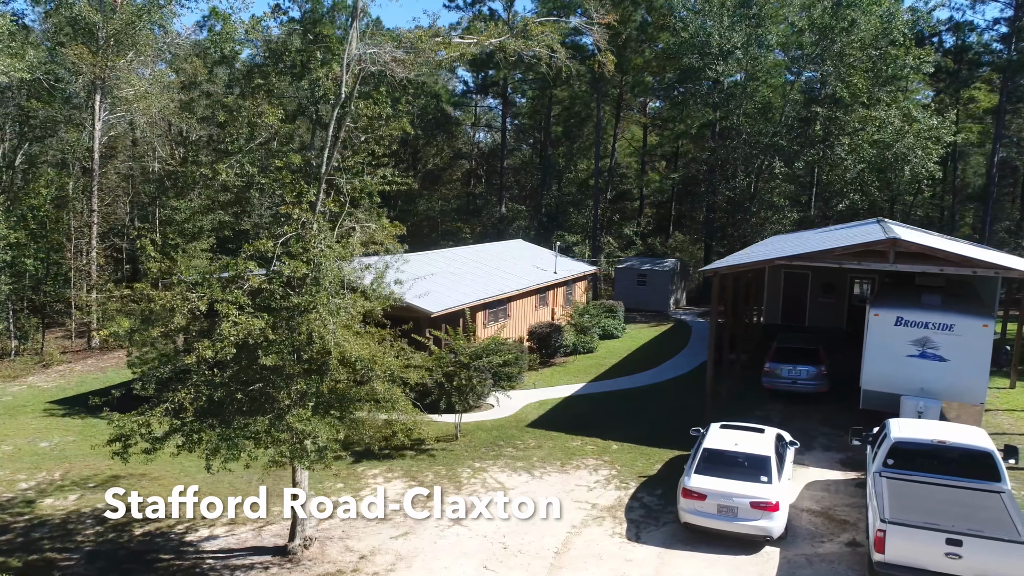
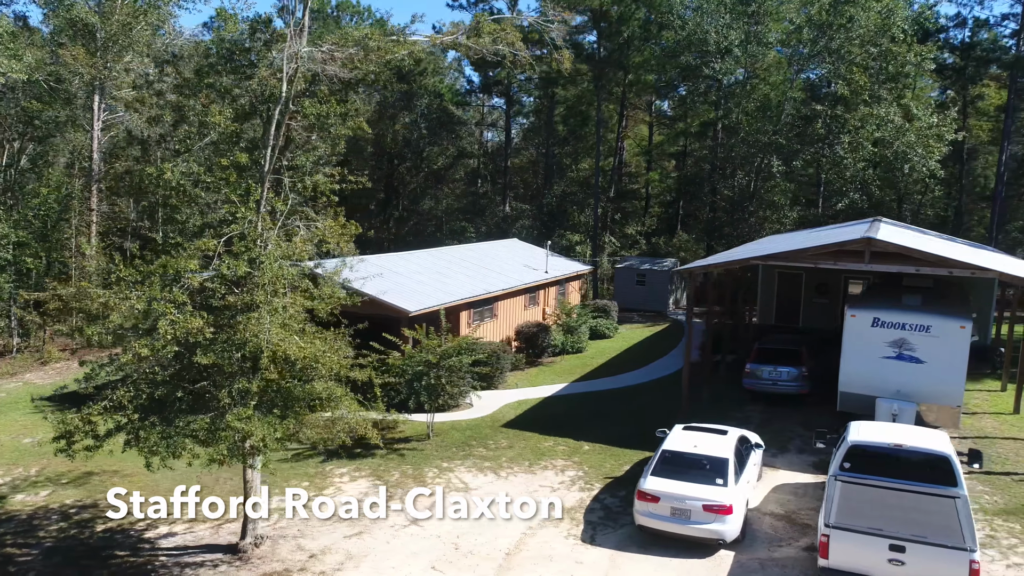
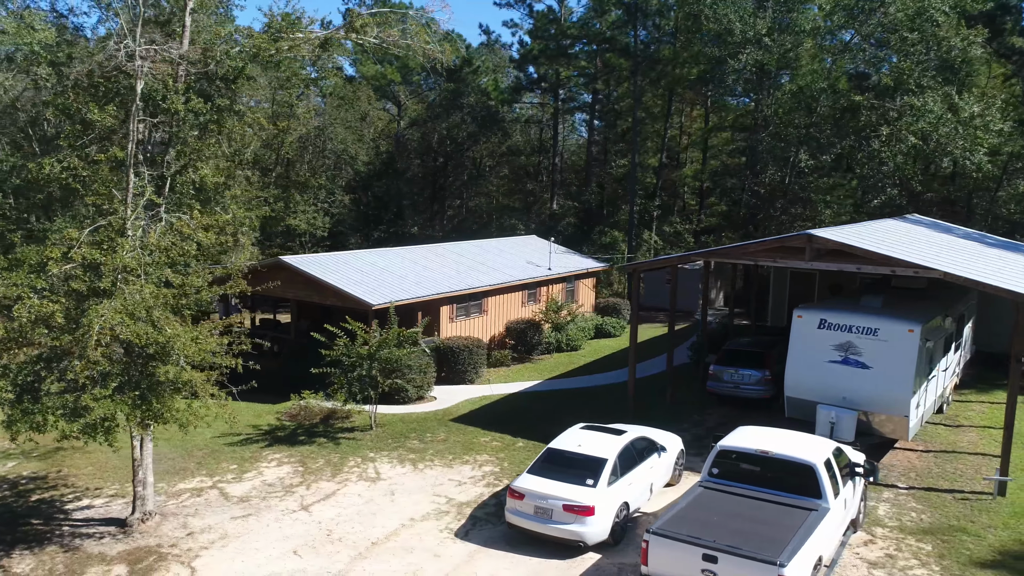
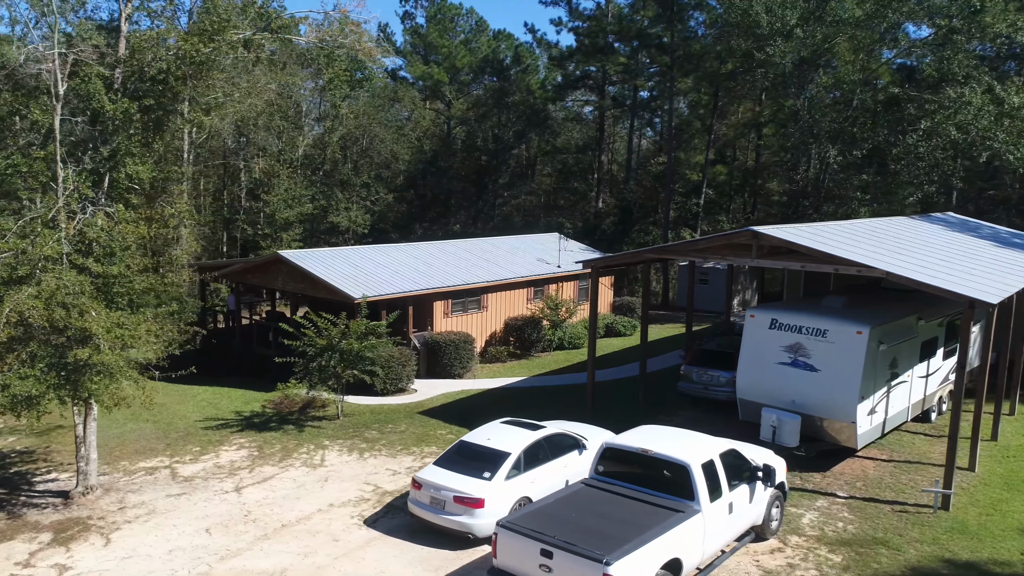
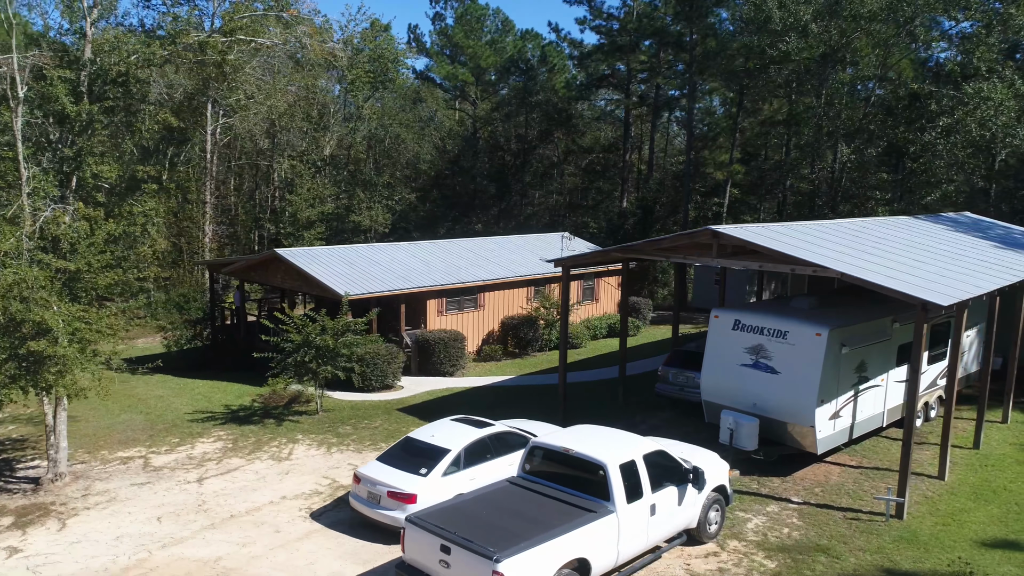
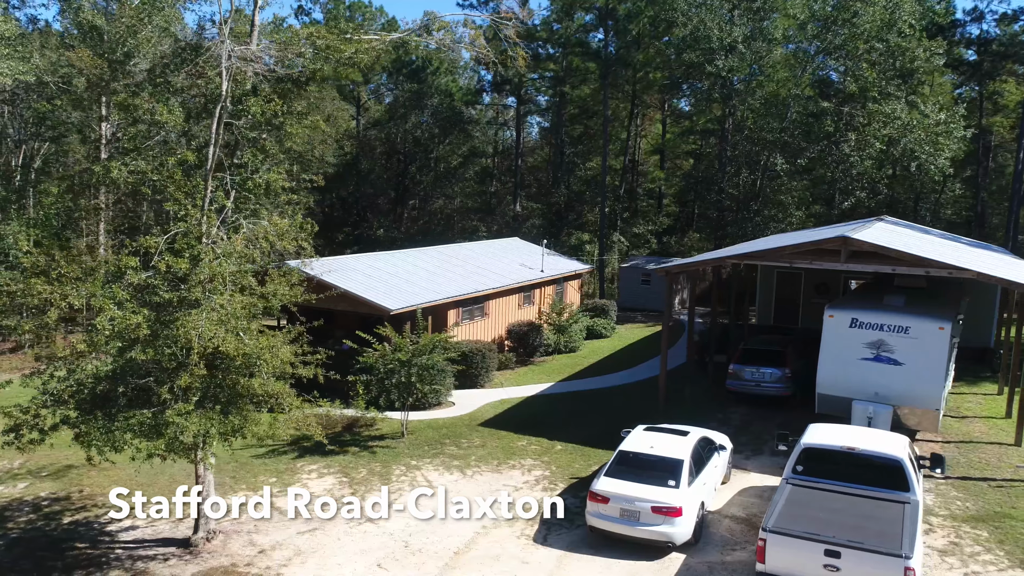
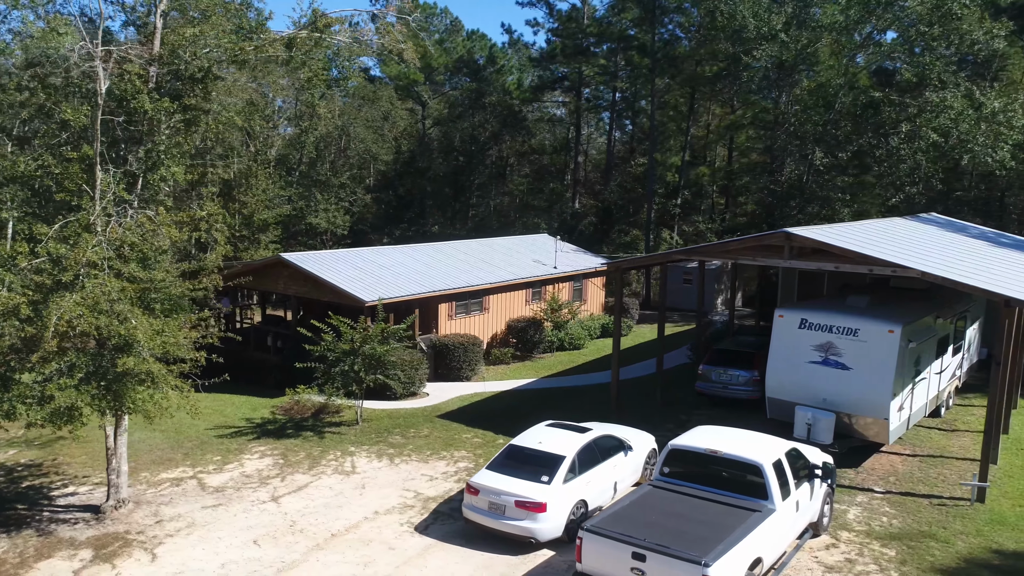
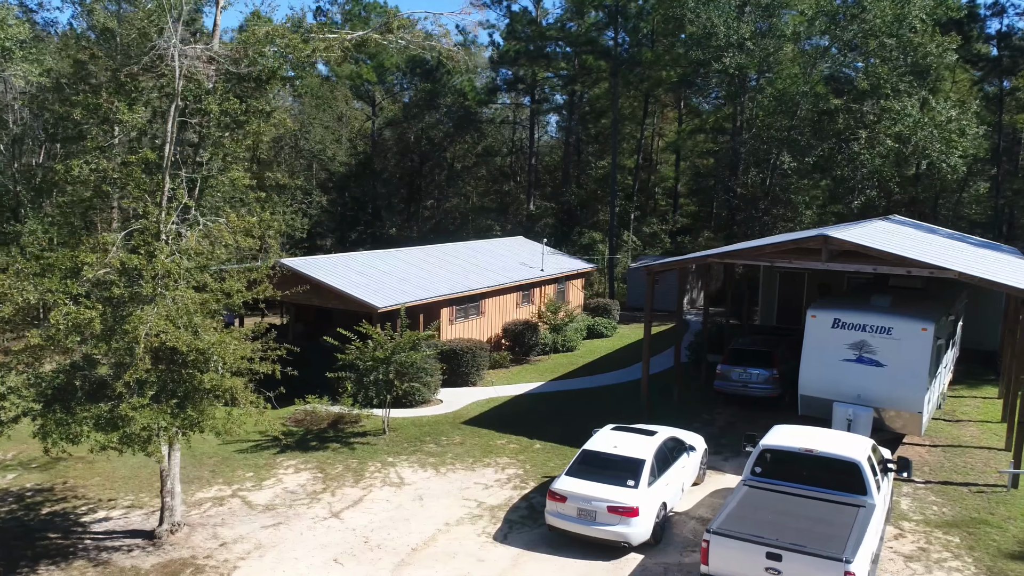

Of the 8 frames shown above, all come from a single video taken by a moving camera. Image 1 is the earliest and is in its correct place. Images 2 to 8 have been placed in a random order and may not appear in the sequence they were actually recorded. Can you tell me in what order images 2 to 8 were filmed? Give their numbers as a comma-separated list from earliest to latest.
2, 6, 8, 3, 7, 4, 5
